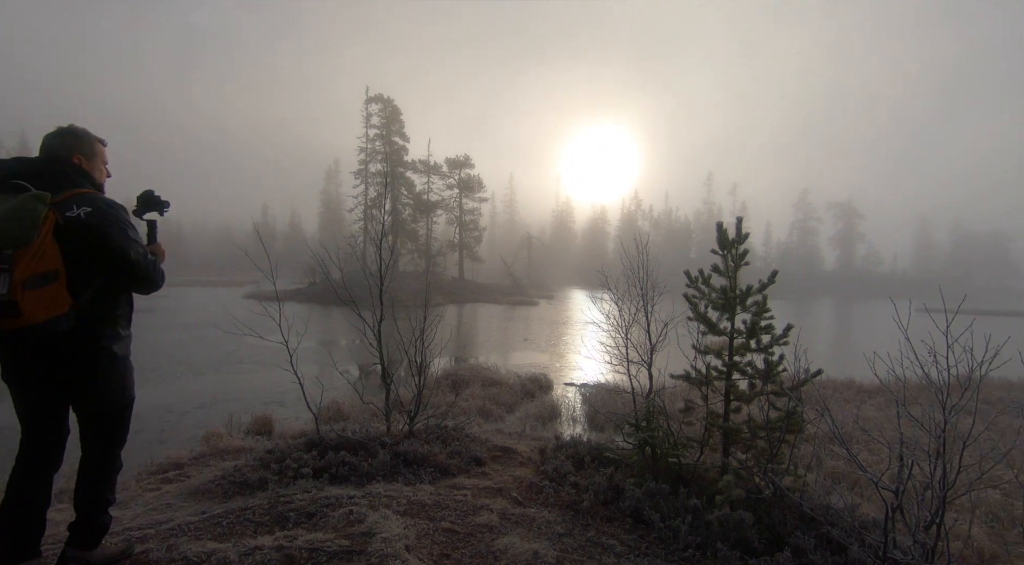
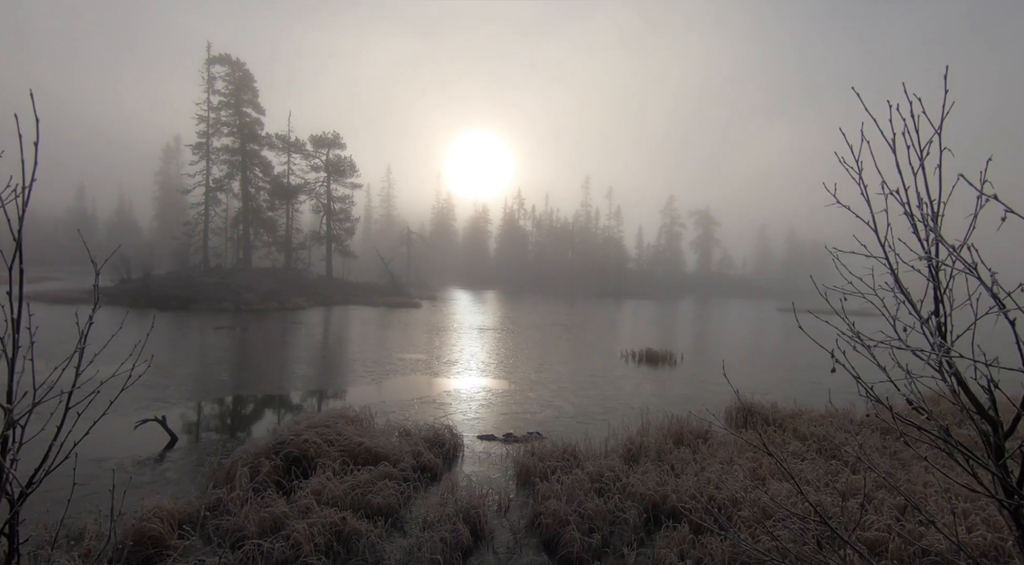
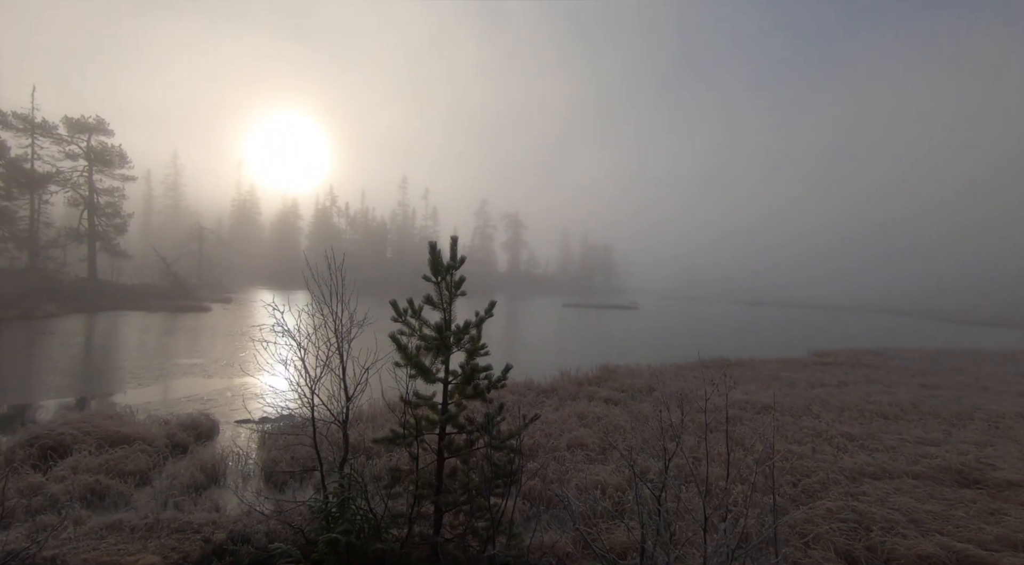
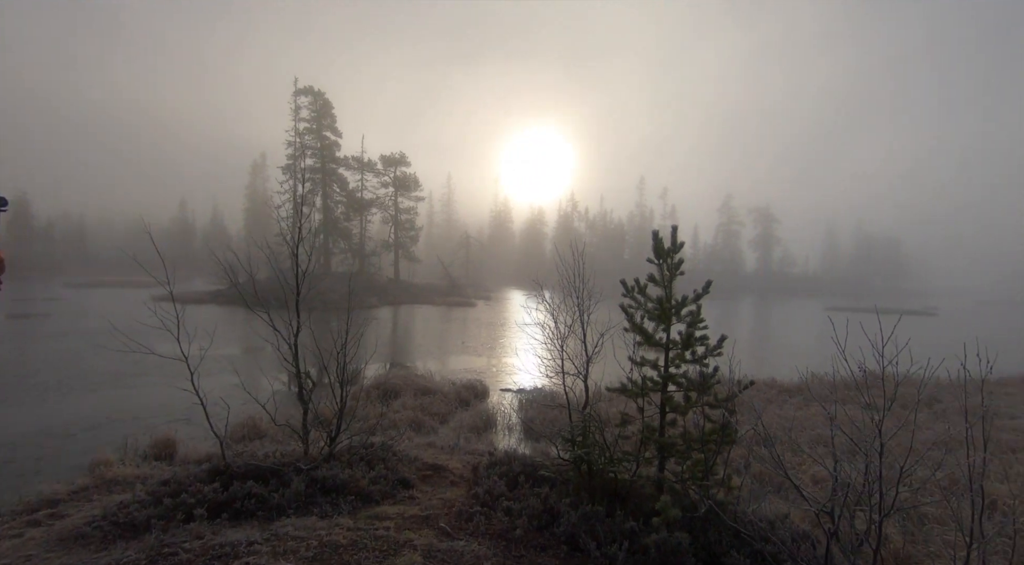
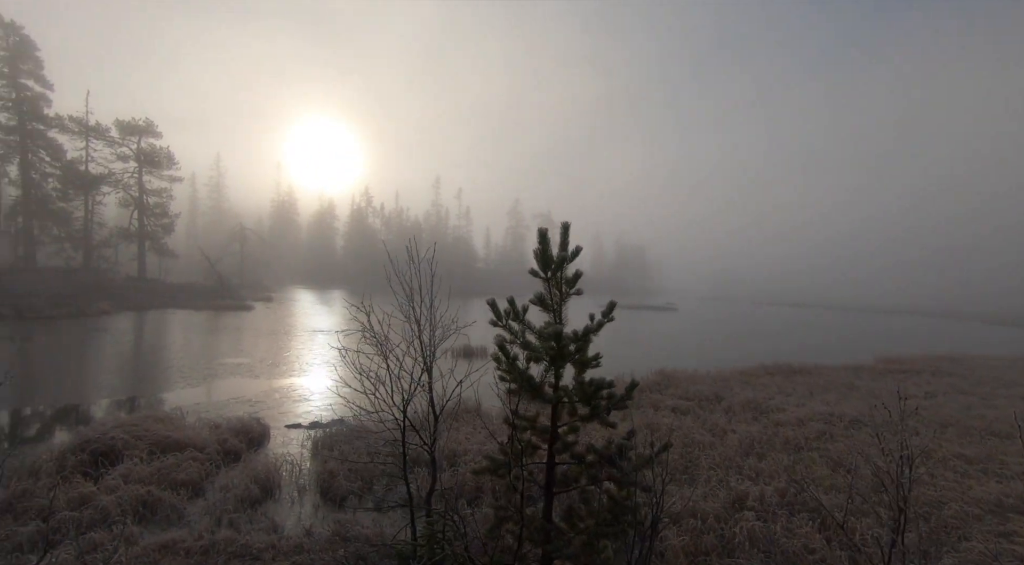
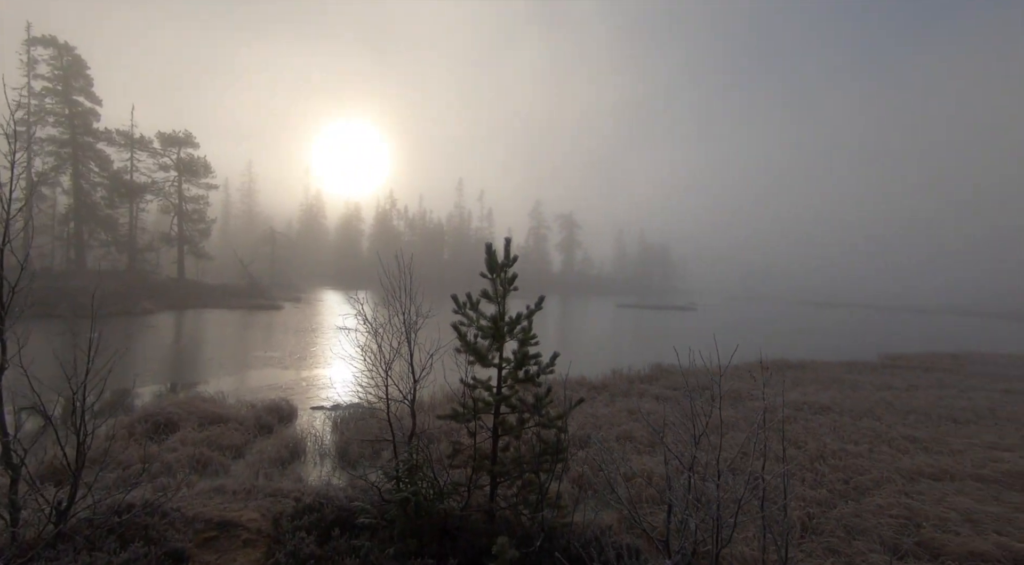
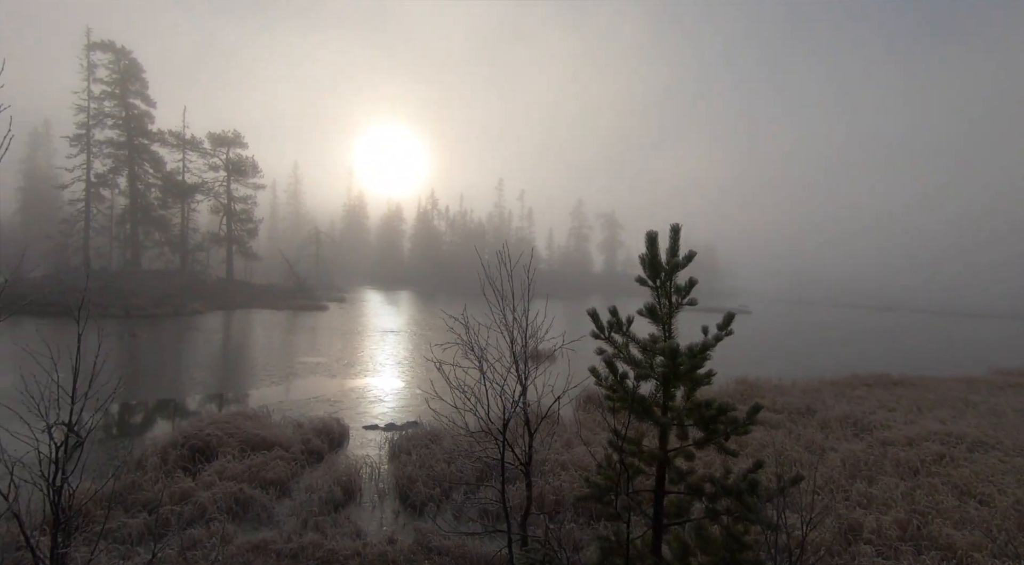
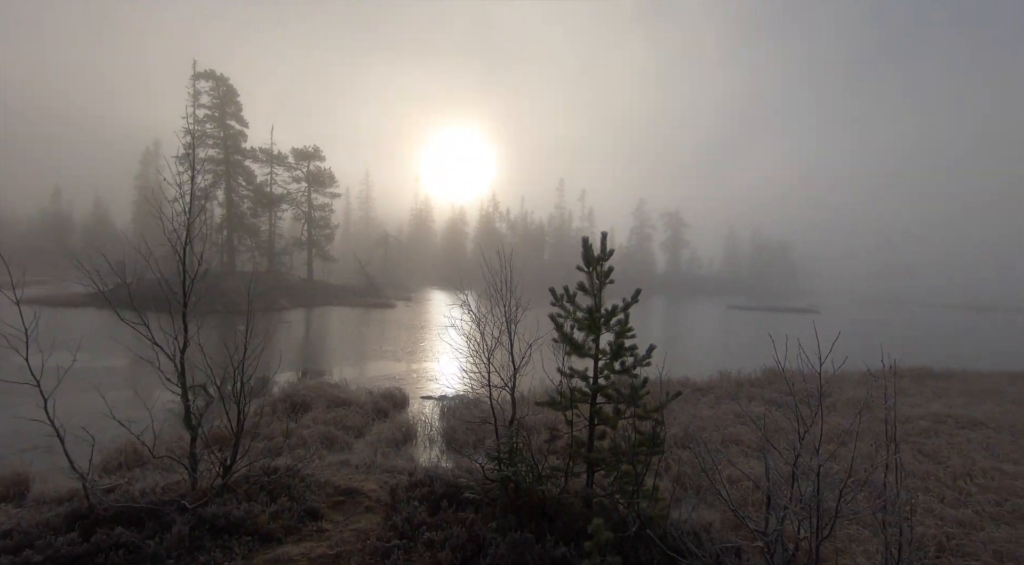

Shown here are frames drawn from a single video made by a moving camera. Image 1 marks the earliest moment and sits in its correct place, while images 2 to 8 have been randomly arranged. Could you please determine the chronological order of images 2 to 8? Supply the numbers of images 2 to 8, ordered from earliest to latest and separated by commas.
4, 8, 6, 3, 5, 7, 2
